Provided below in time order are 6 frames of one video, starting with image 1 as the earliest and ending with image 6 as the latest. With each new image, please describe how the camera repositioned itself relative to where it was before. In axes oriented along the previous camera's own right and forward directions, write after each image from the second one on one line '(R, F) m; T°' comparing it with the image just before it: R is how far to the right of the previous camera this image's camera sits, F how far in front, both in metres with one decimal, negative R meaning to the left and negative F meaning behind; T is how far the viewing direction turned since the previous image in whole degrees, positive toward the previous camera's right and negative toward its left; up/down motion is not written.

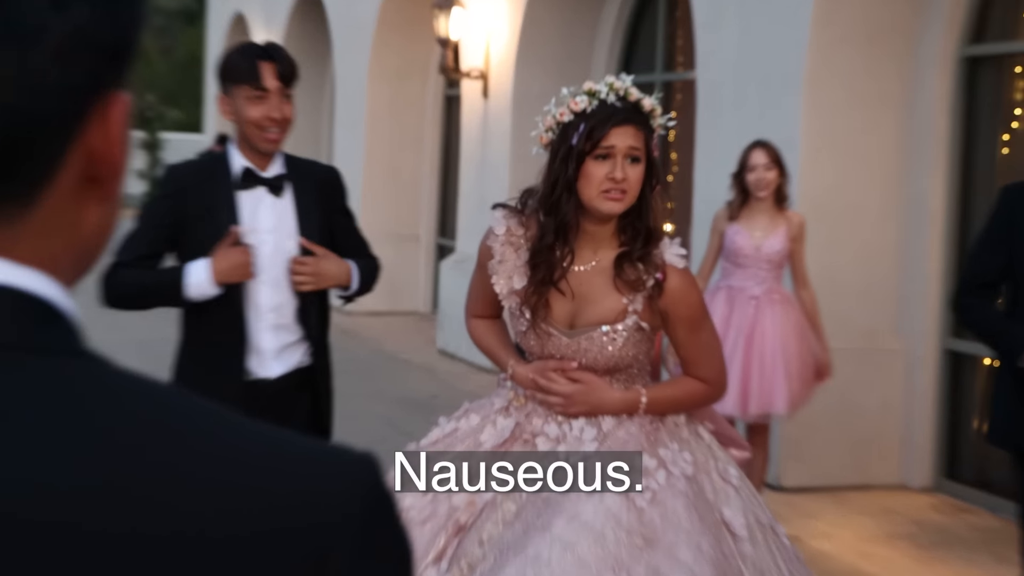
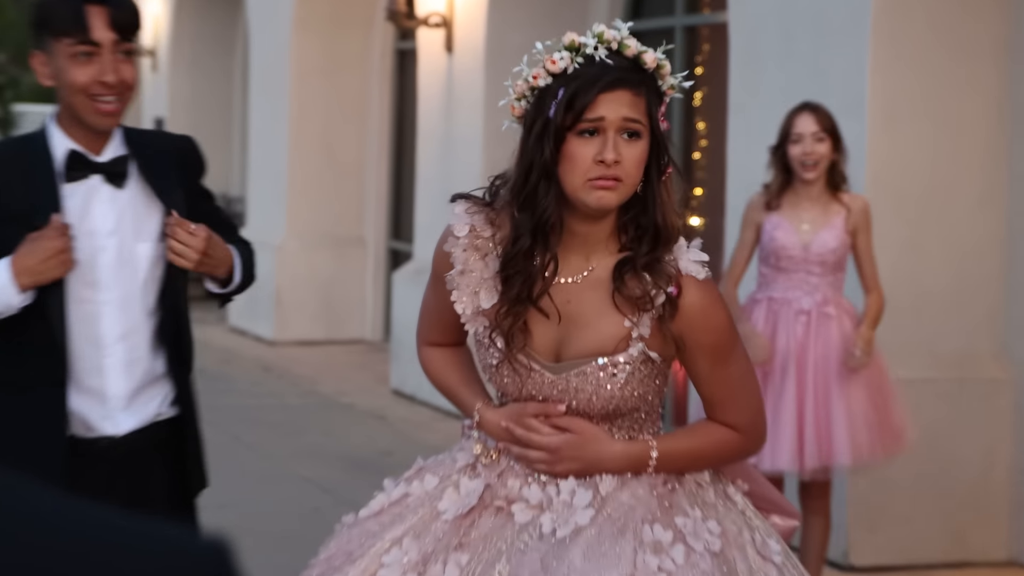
(+0.2, +1.4) m; -3°
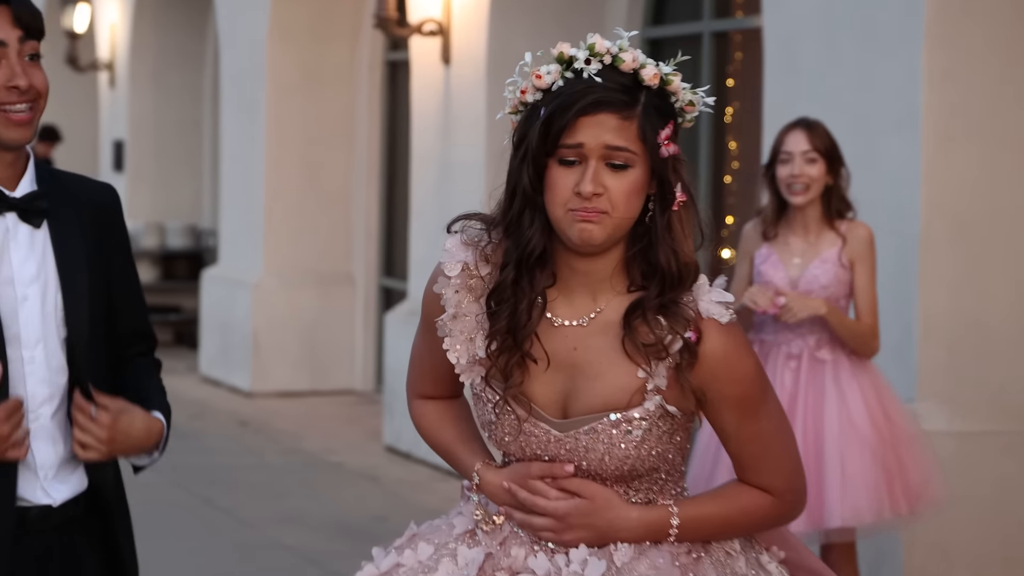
(+0.1, +0.5) m; -1°
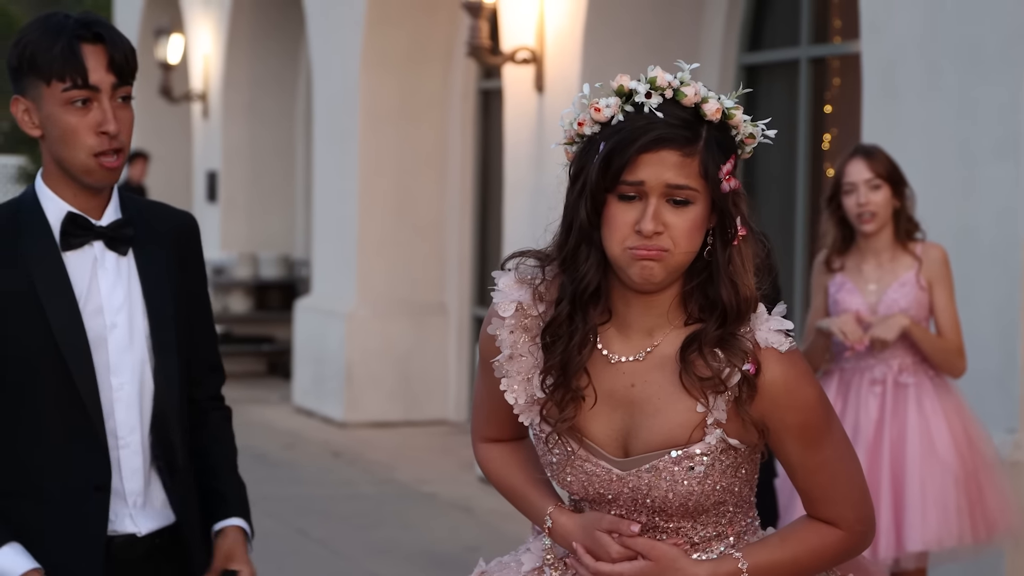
(+0.1, 0.0) m; -4°
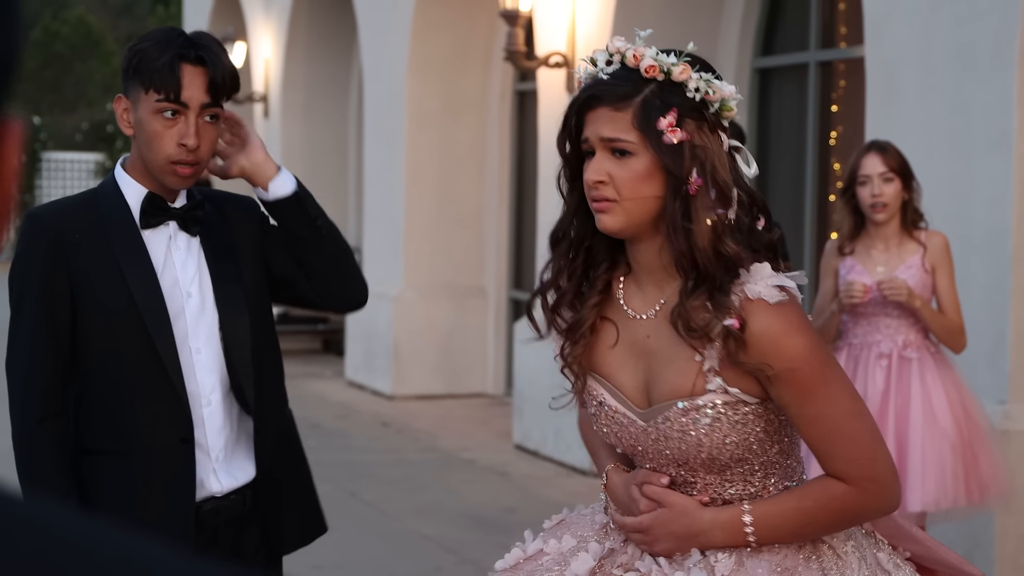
(0.0, -0.3) m; -1°
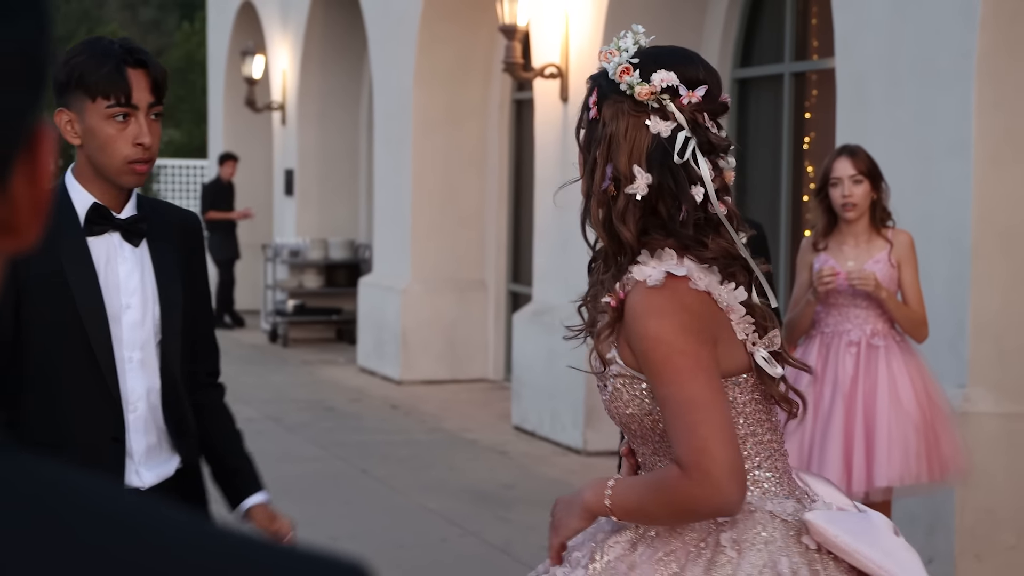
(0.0, -0.3) m; 0°
